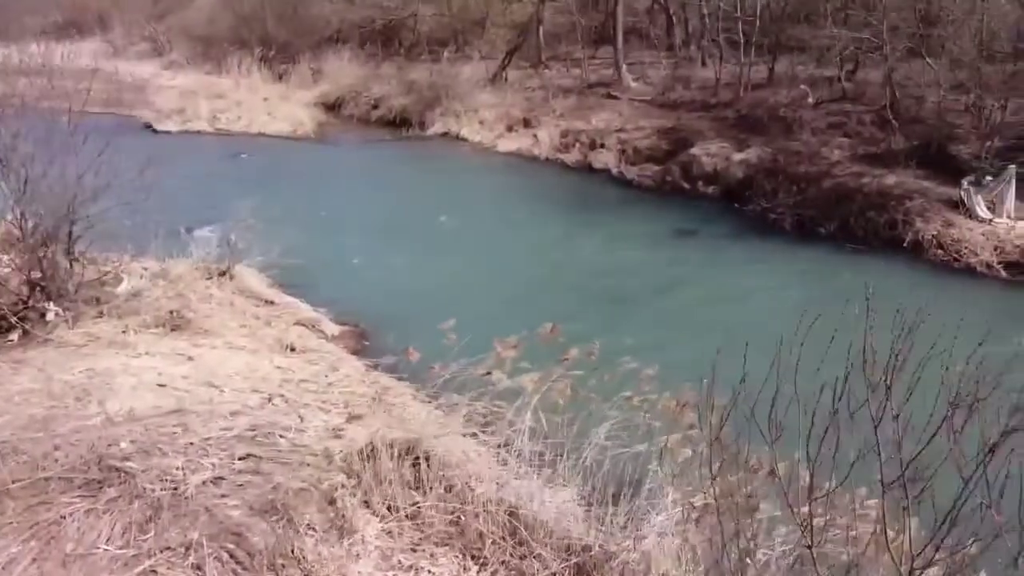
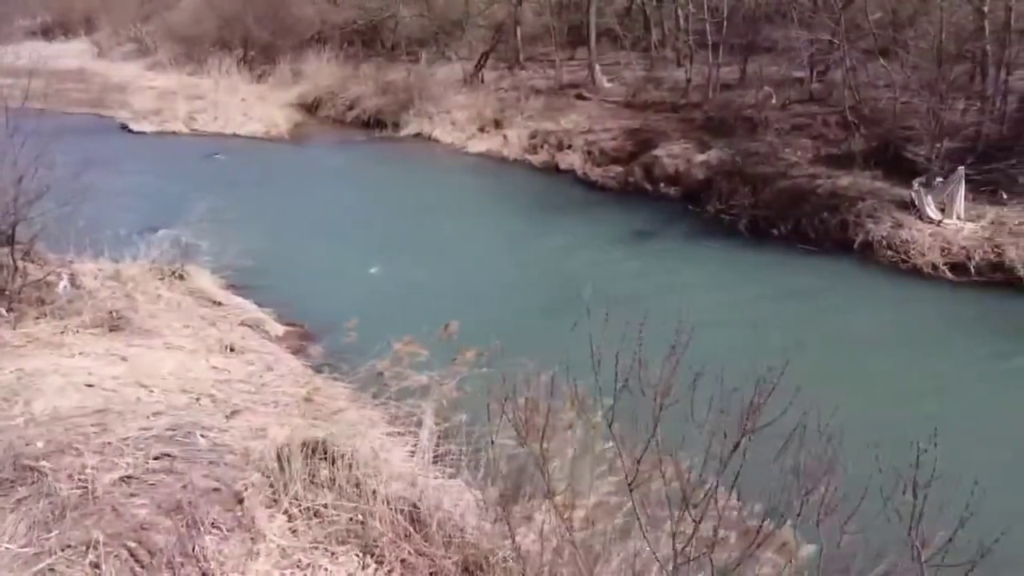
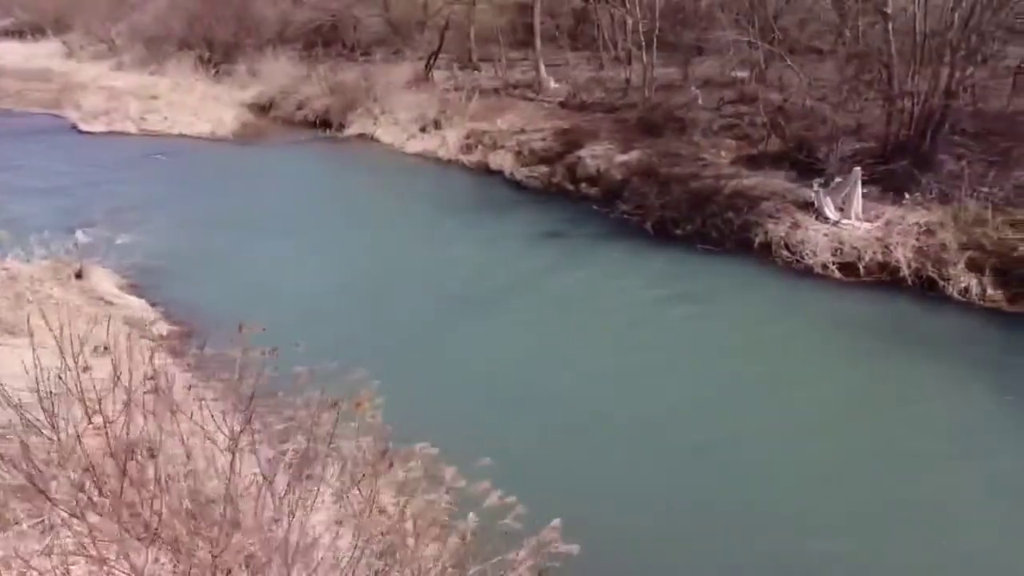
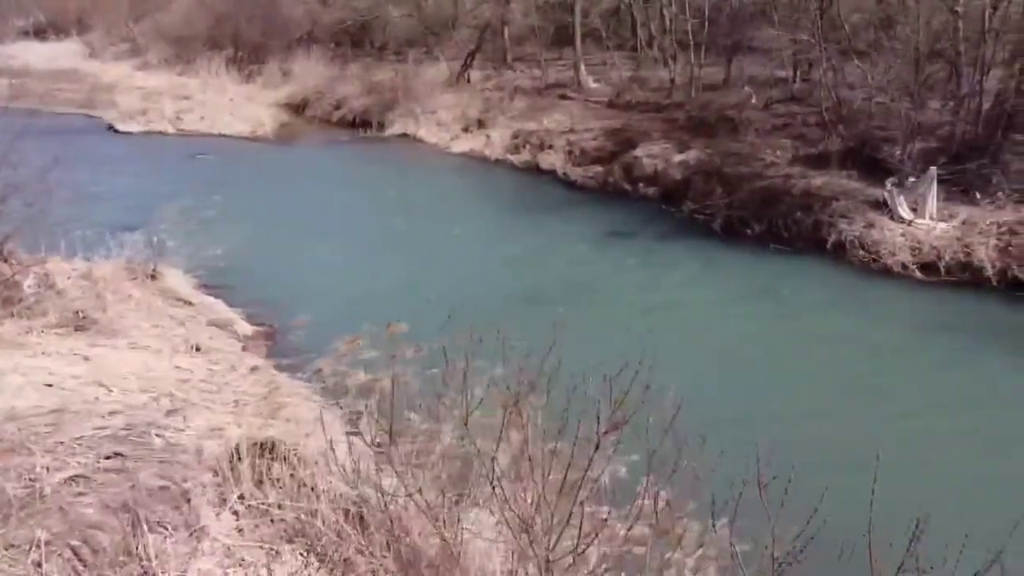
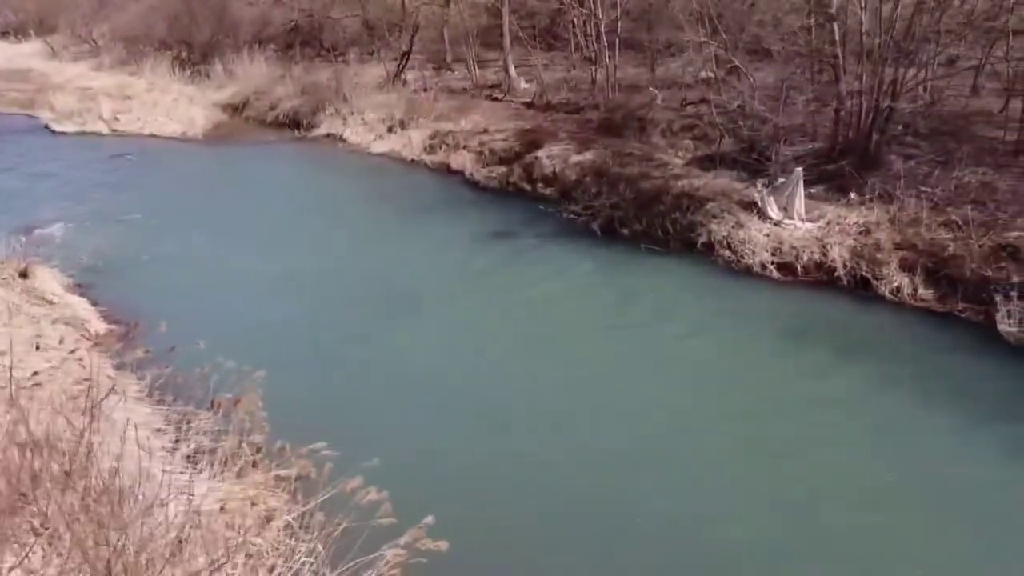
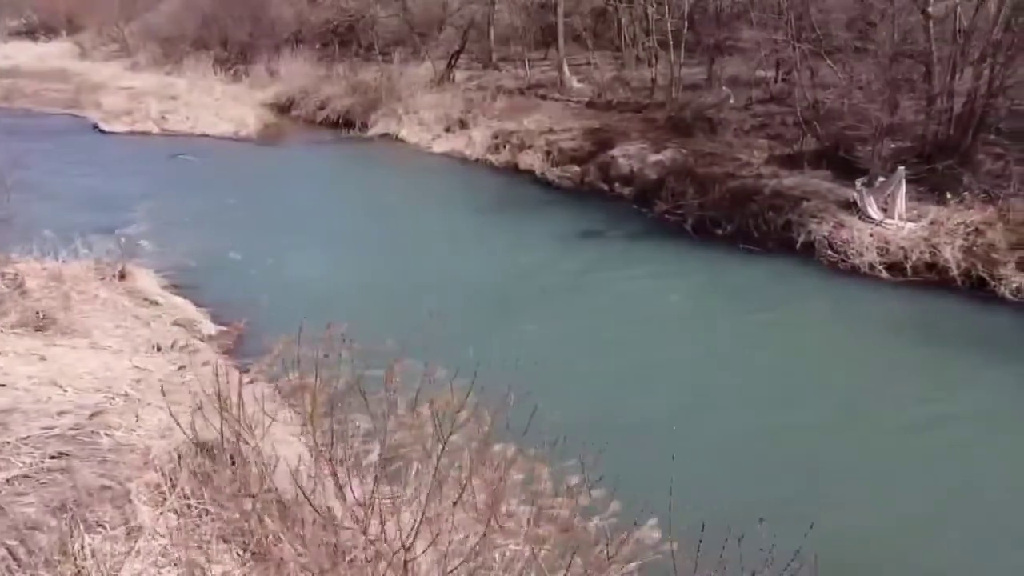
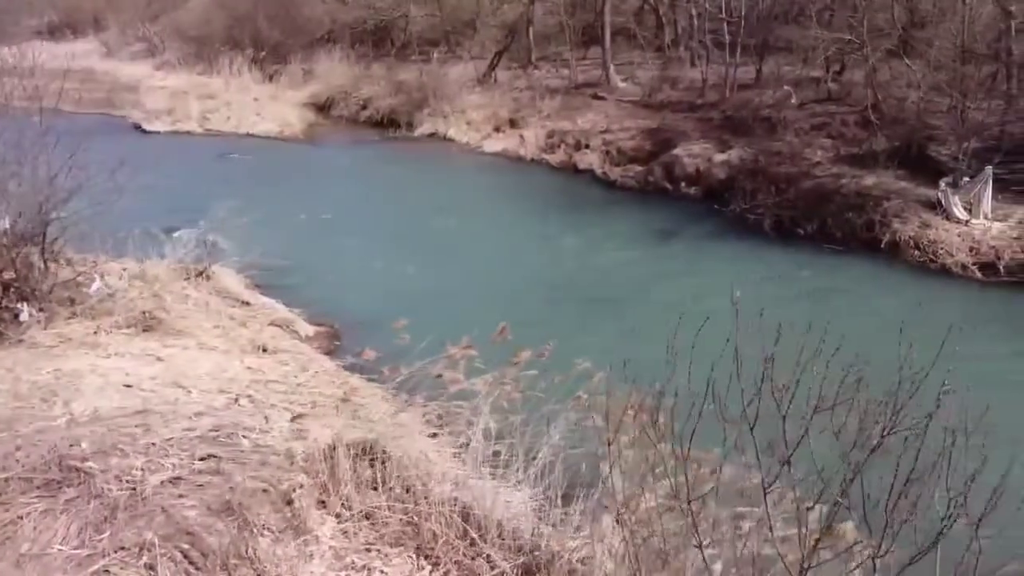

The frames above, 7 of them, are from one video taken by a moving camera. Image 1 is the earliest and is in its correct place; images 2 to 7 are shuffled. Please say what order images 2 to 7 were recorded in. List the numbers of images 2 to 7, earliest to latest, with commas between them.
7, 2, 4, 6, 3, 5
